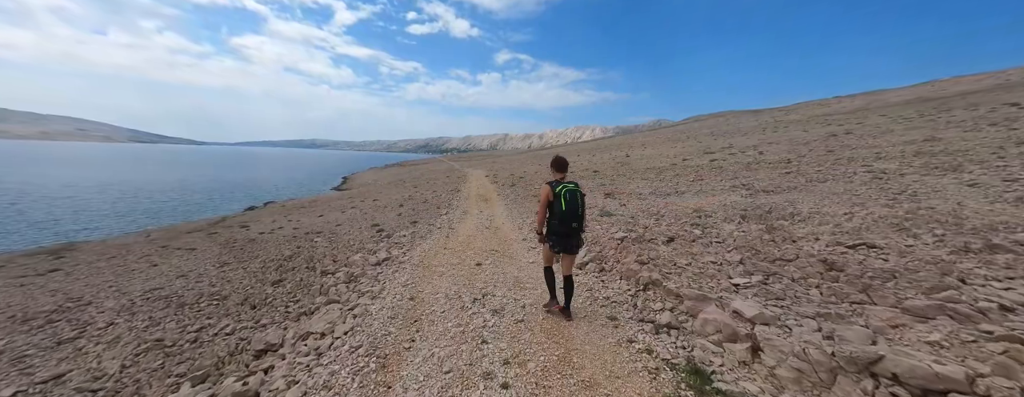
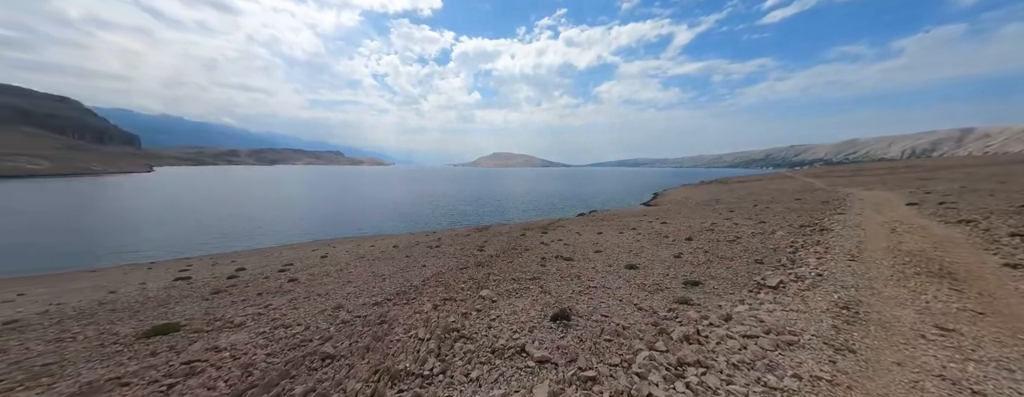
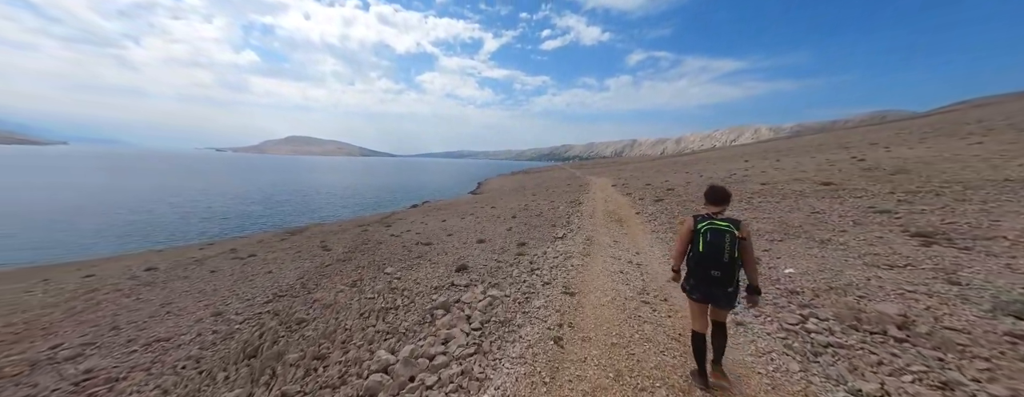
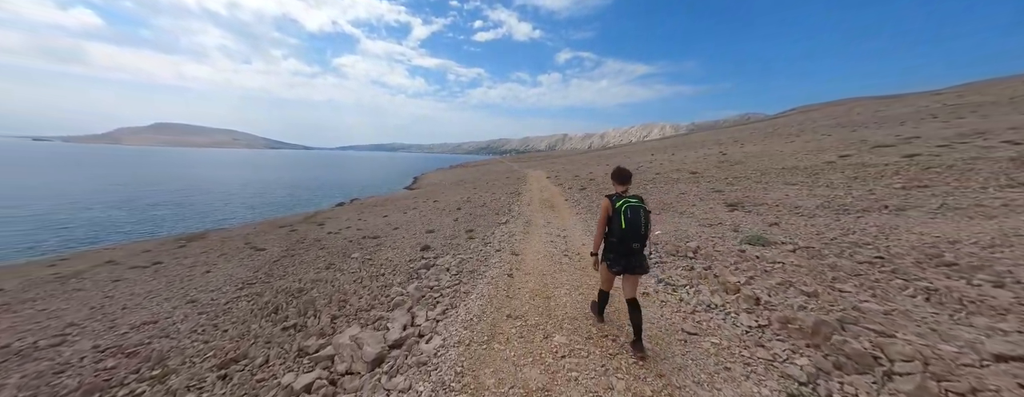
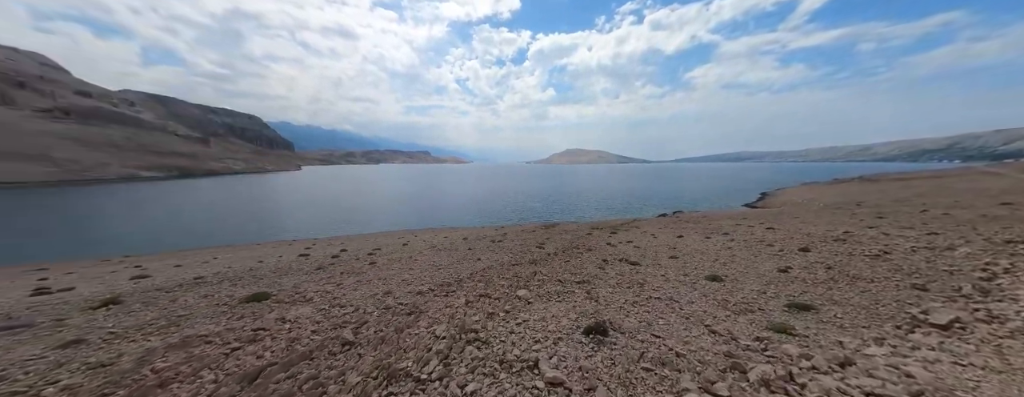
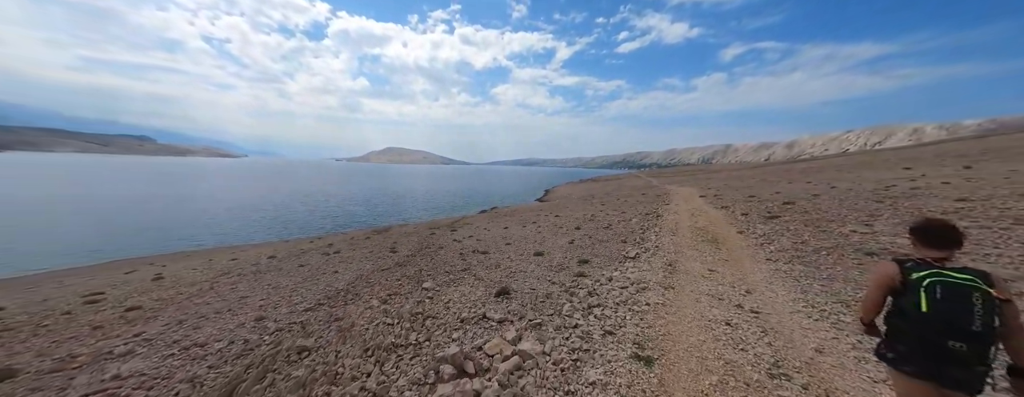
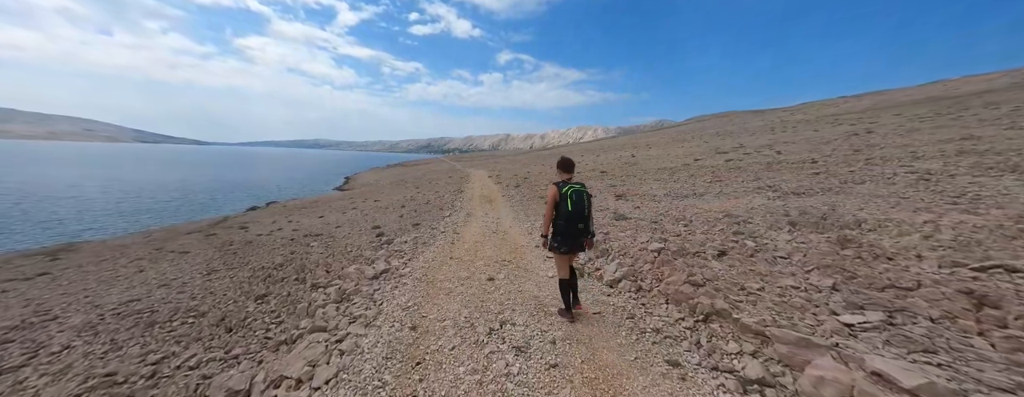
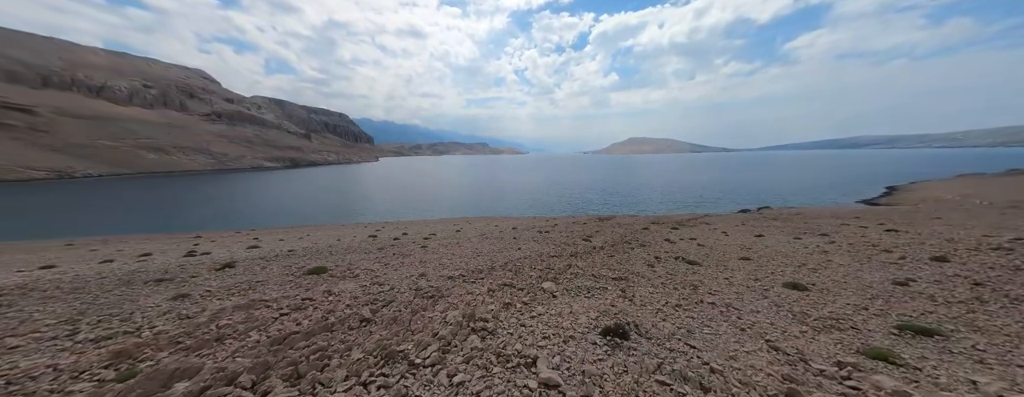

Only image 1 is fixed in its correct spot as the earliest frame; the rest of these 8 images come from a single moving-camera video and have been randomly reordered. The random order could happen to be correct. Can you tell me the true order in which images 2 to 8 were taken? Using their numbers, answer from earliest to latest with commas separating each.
7, 4, 3, 6, 2, 5, 8
